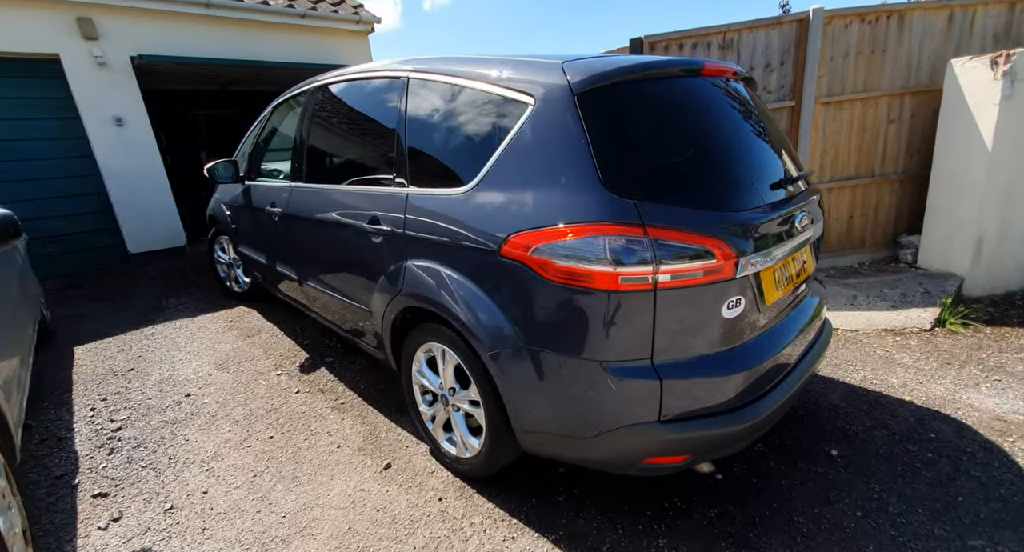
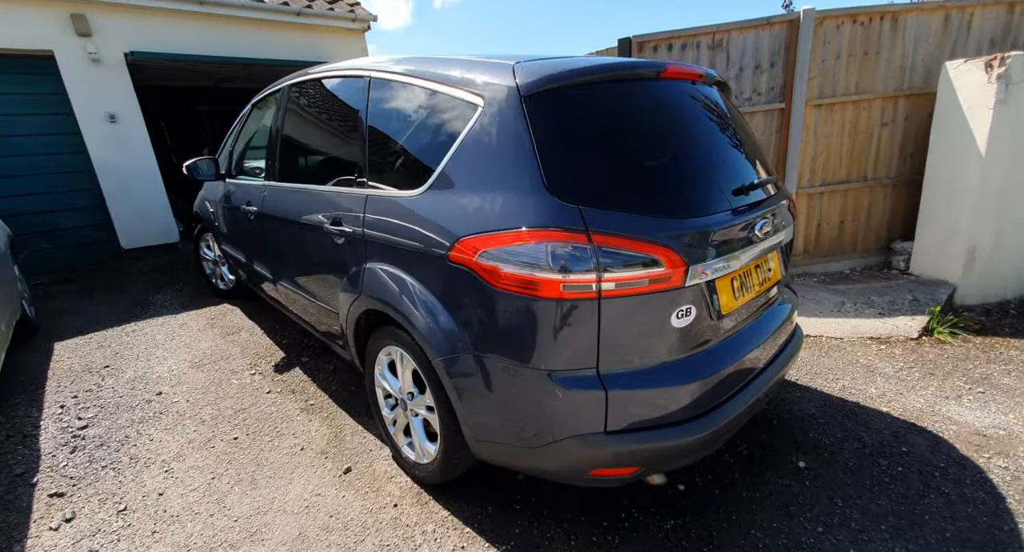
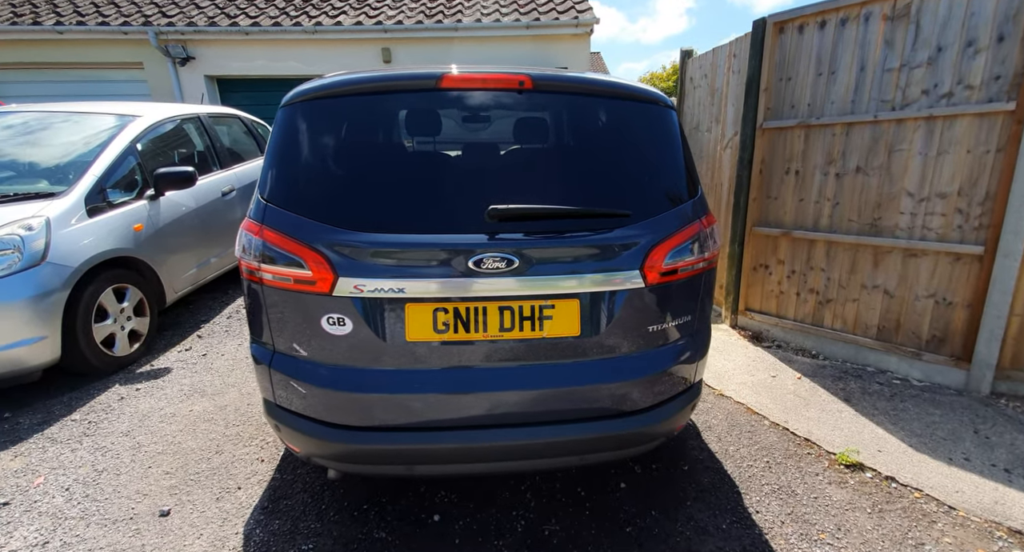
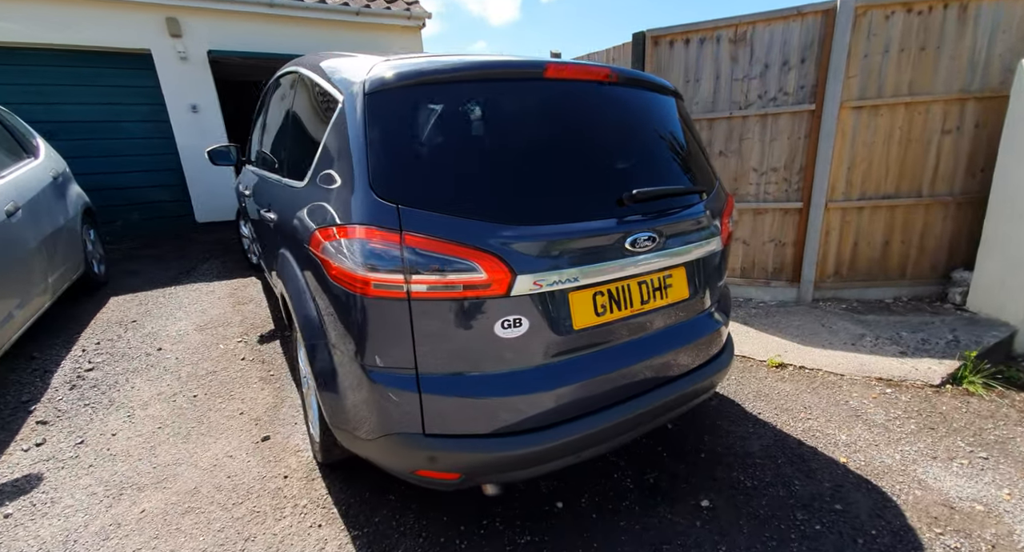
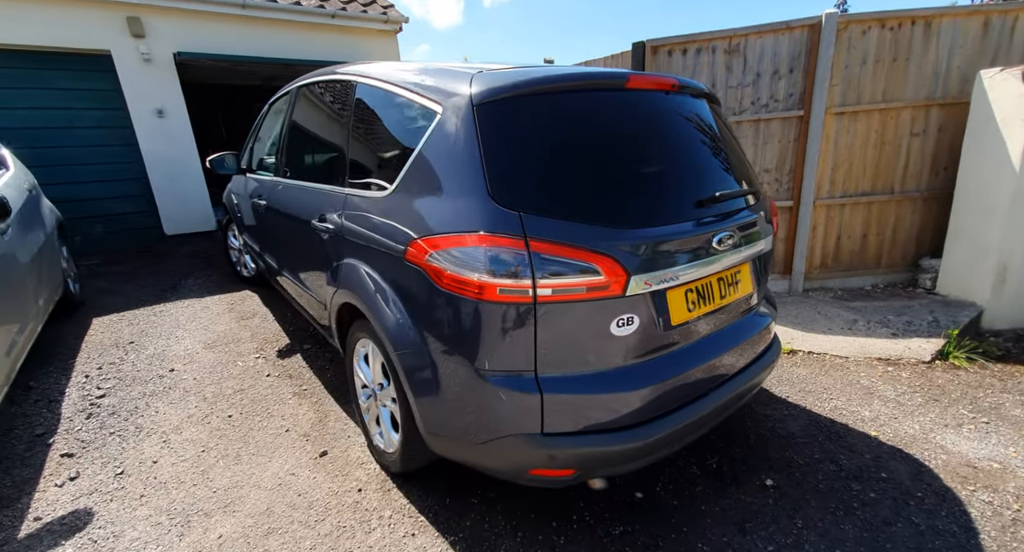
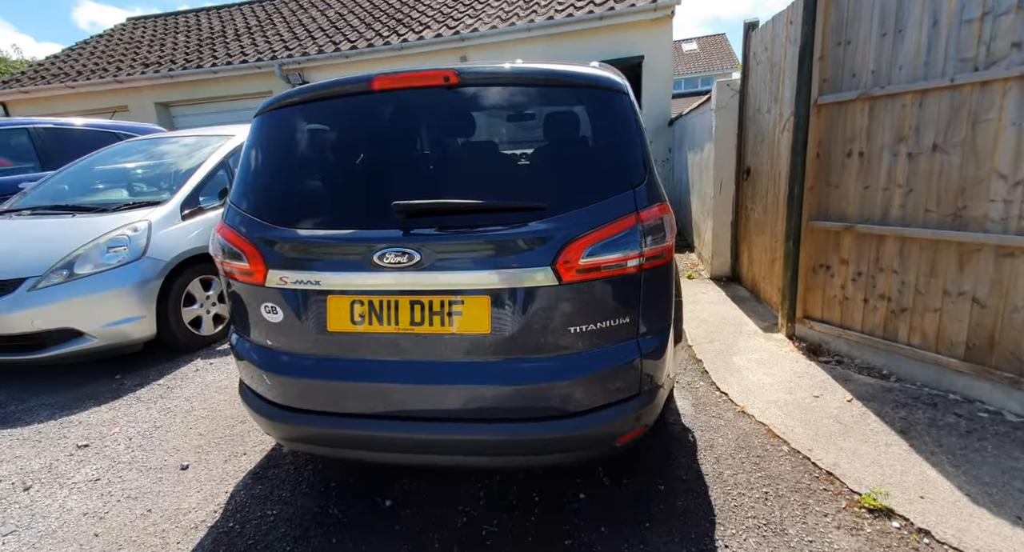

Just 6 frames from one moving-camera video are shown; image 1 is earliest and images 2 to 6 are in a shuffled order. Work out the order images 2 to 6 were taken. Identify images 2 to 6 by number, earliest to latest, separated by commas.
2, 5, 4, 3, 6
